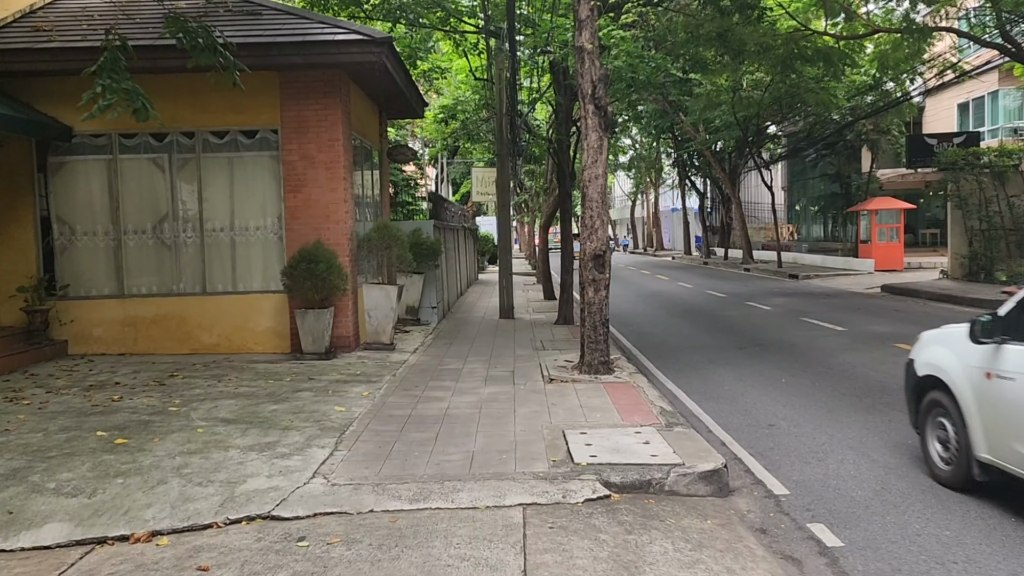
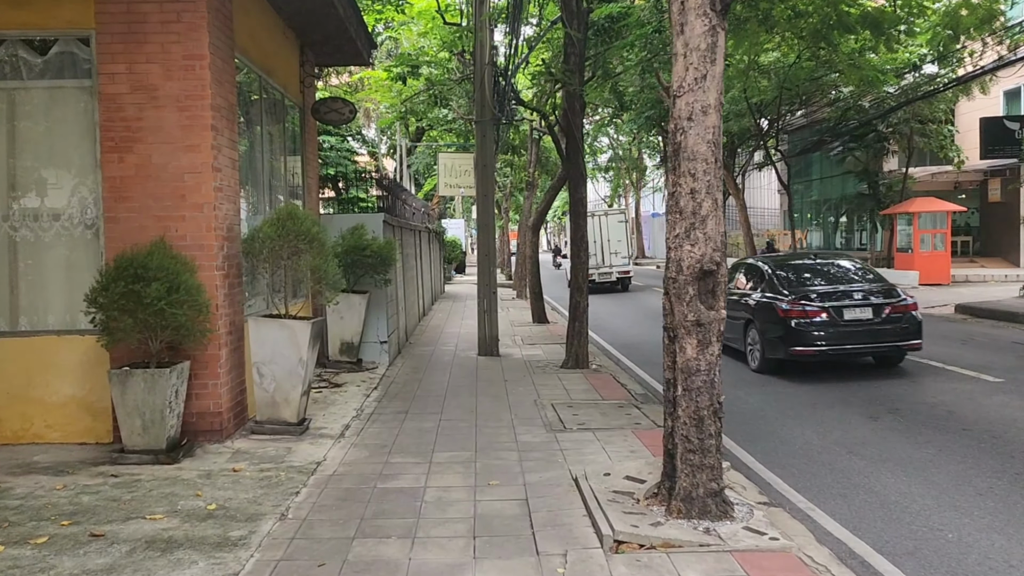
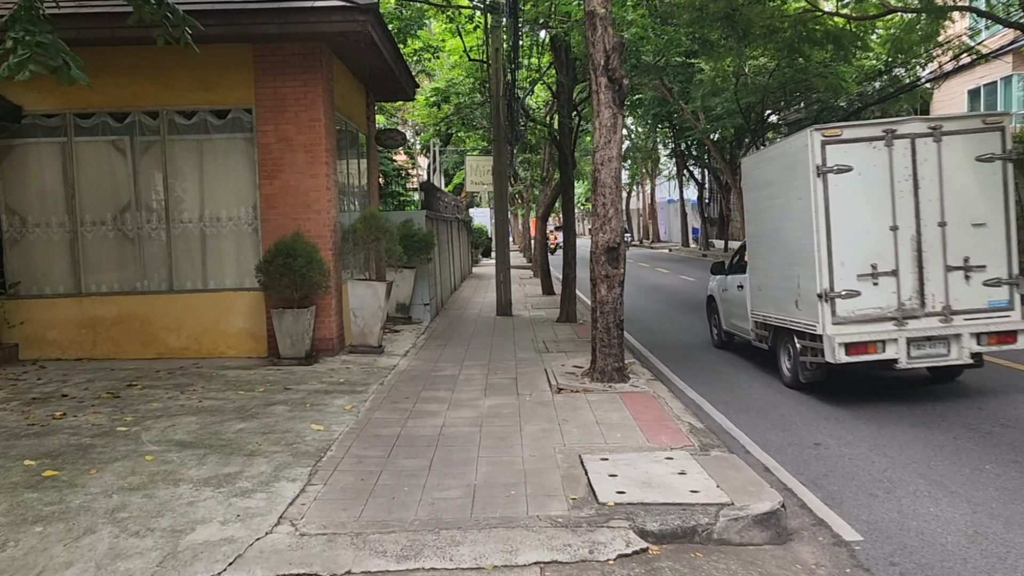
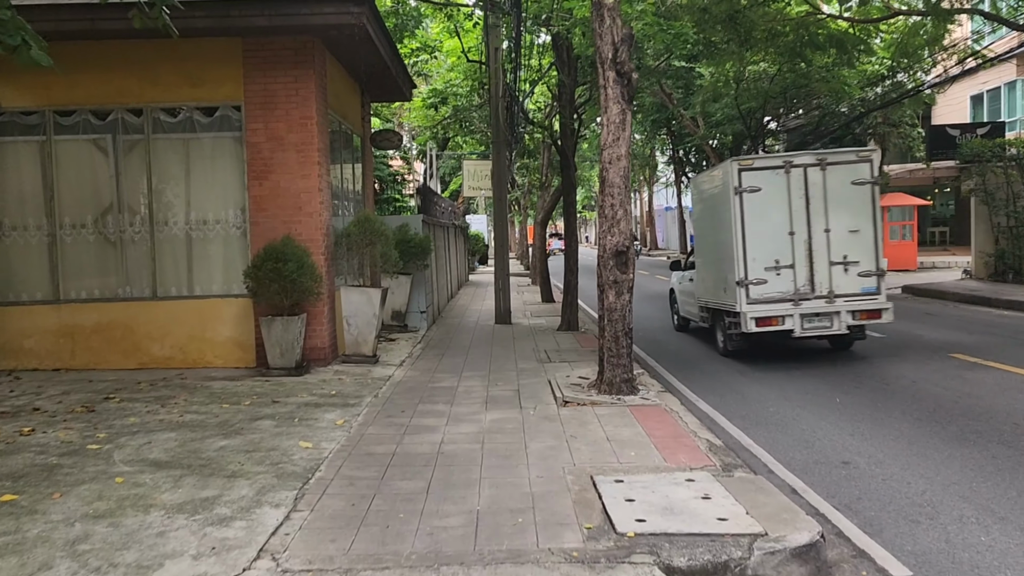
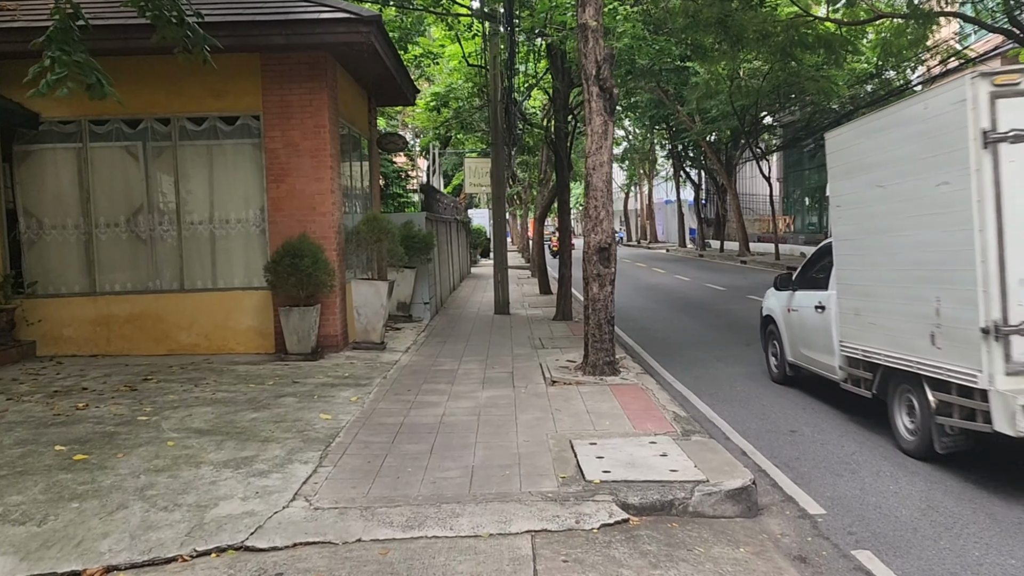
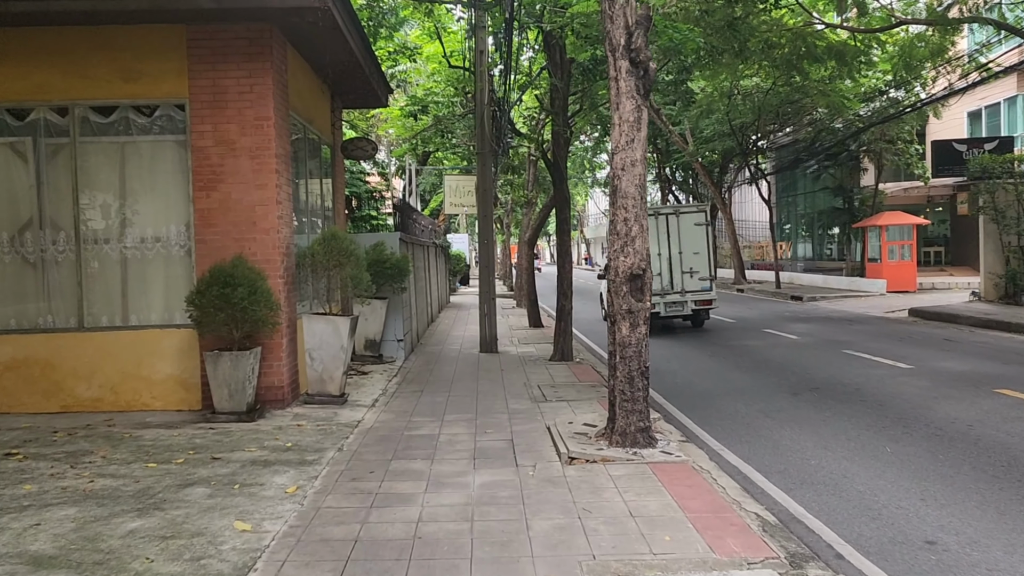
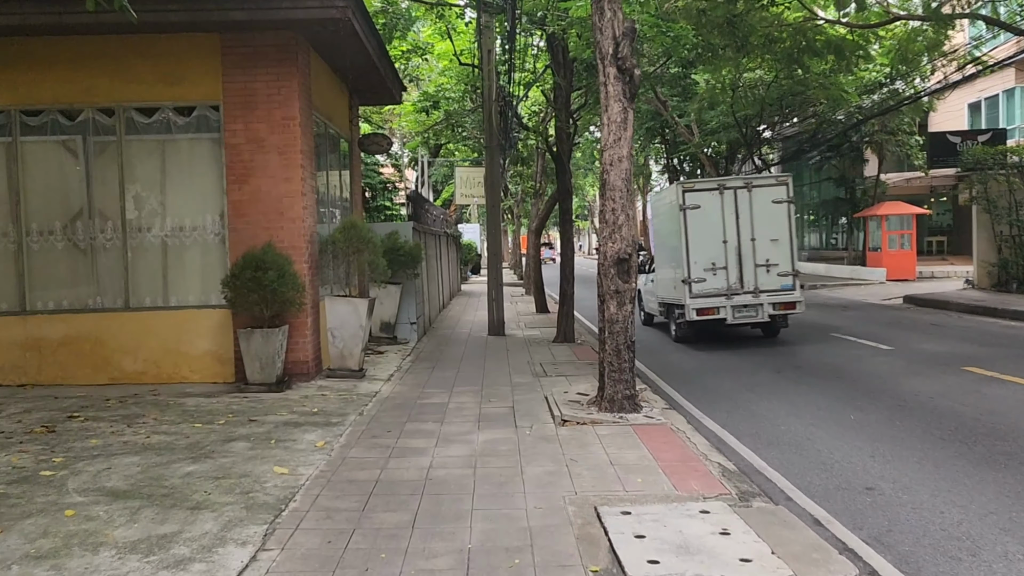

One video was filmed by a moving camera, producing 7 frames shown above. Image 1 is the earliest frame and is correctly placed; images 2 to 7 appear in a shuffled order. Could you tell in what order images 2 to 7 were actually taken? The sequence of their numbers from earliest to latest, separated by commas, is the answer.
5, 3, 4, 7, 6, 2
